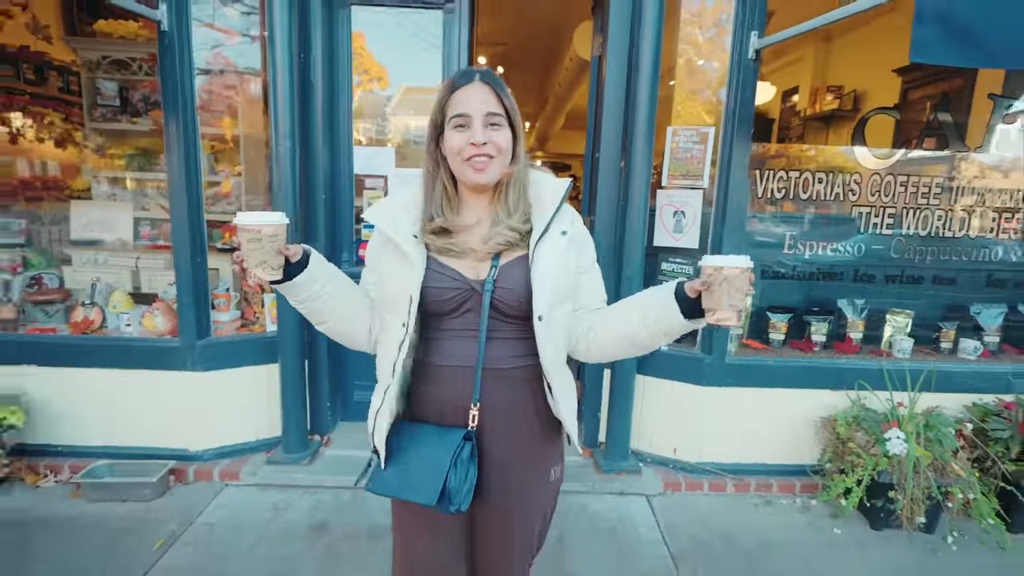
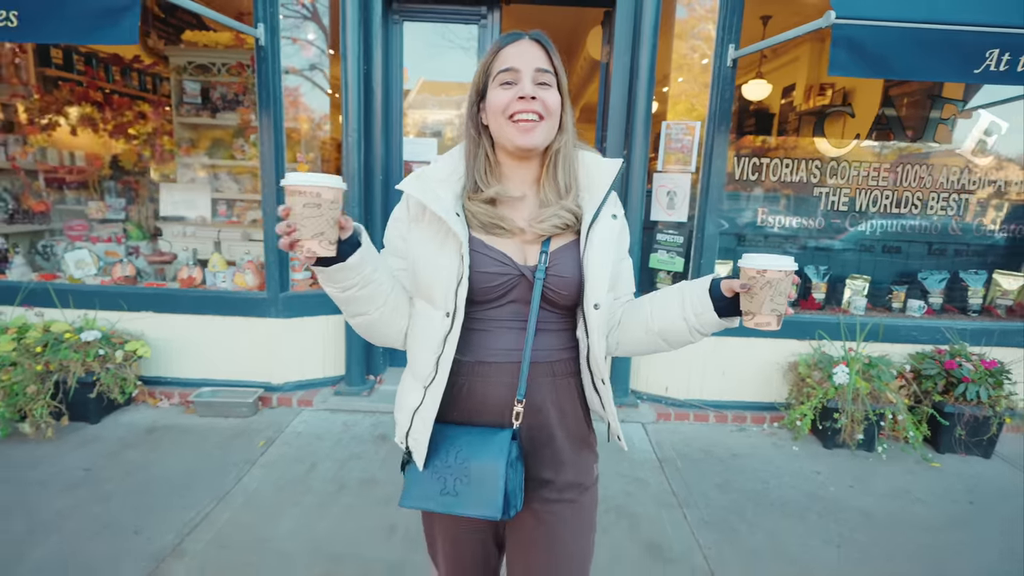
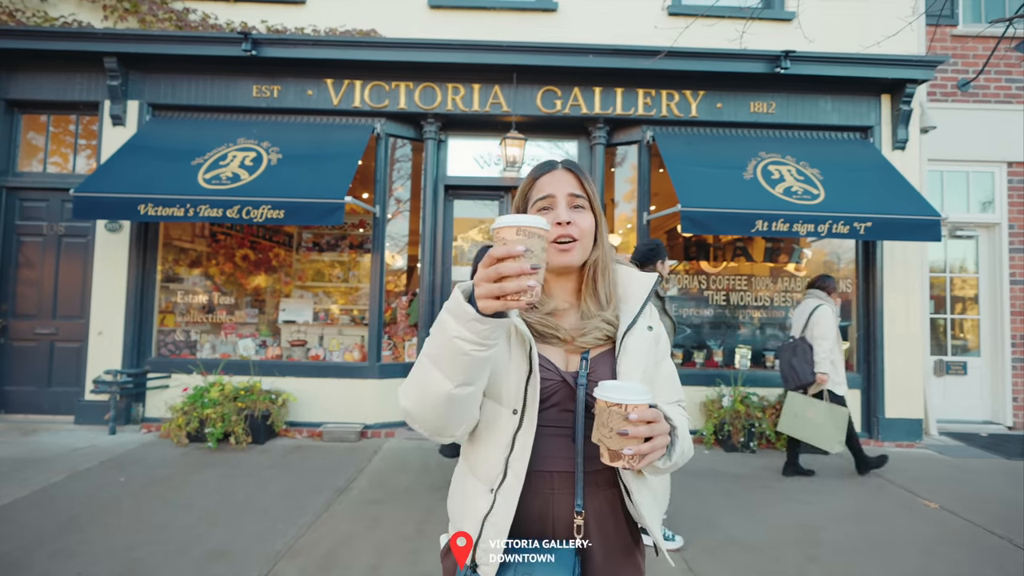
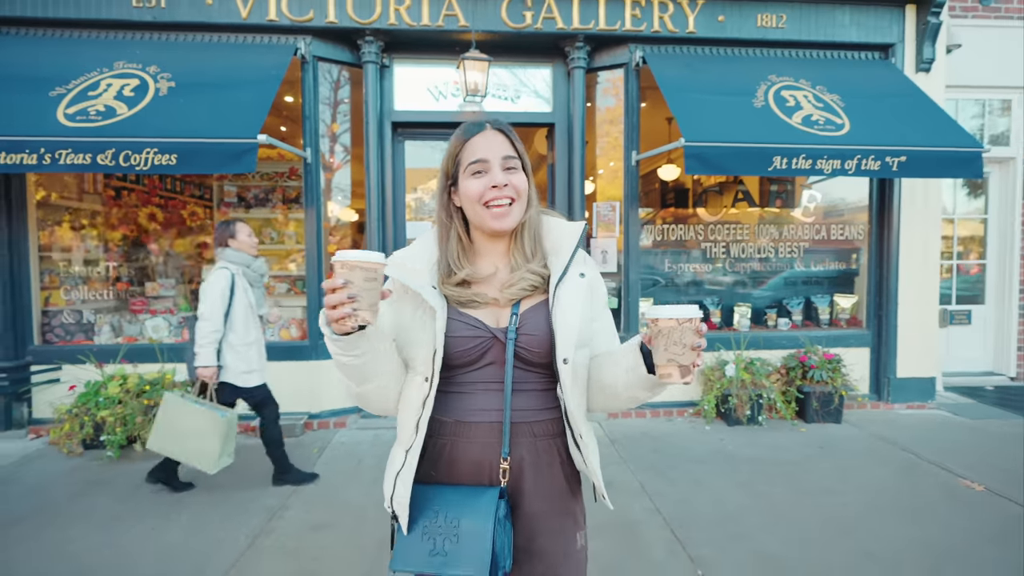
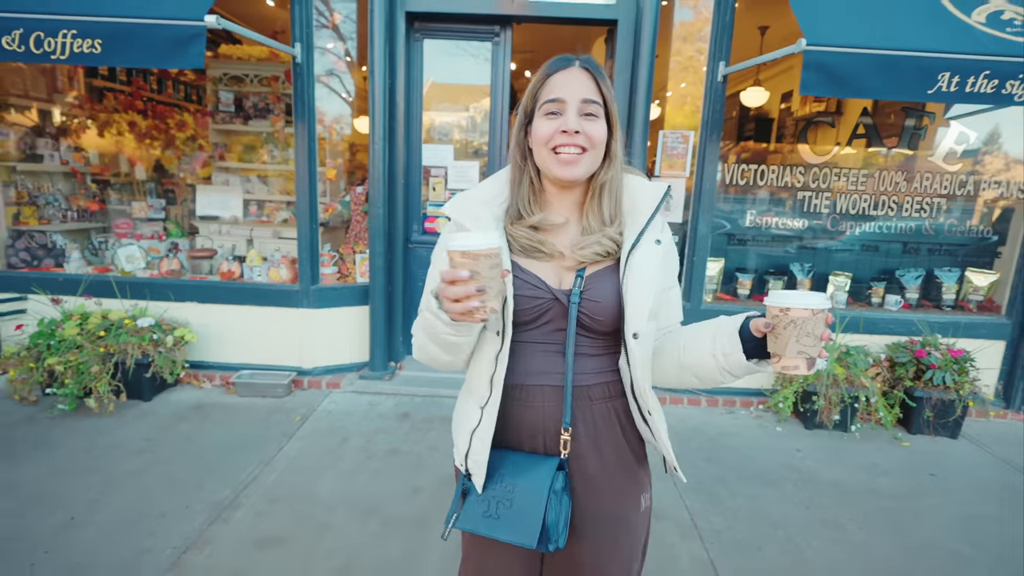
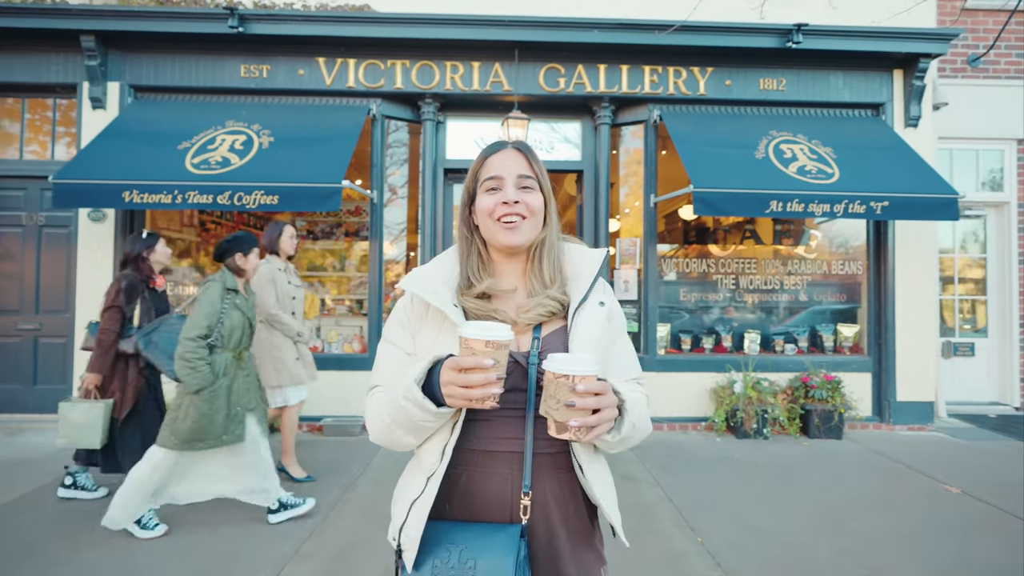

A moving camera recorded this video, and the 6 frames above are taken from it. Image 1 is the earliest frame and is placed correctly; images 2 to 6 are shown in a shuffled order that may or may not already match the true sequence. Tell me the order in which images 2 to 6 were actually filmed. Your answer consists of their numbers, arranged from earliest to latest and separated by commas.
2, 5, 4, 6, 3
